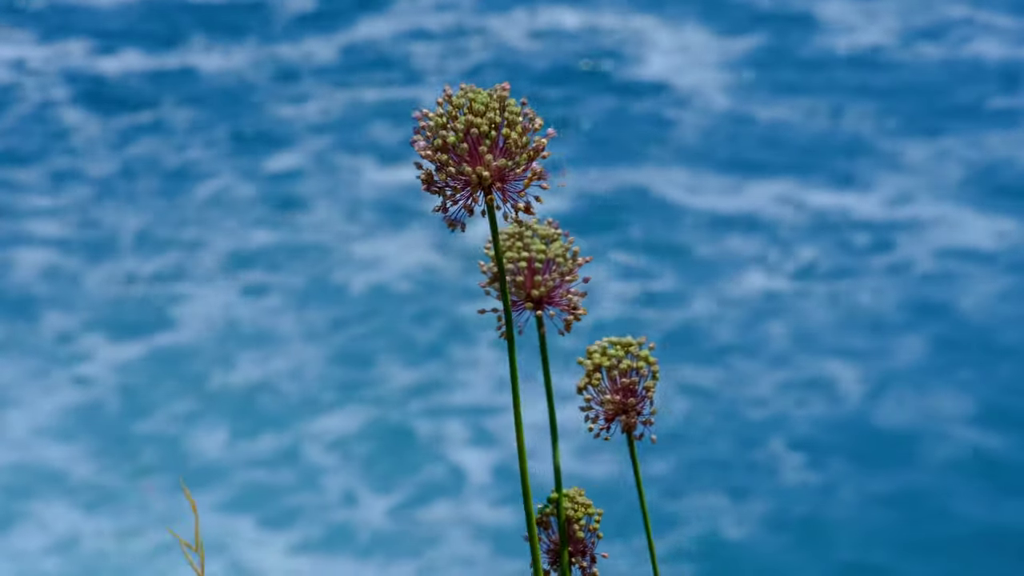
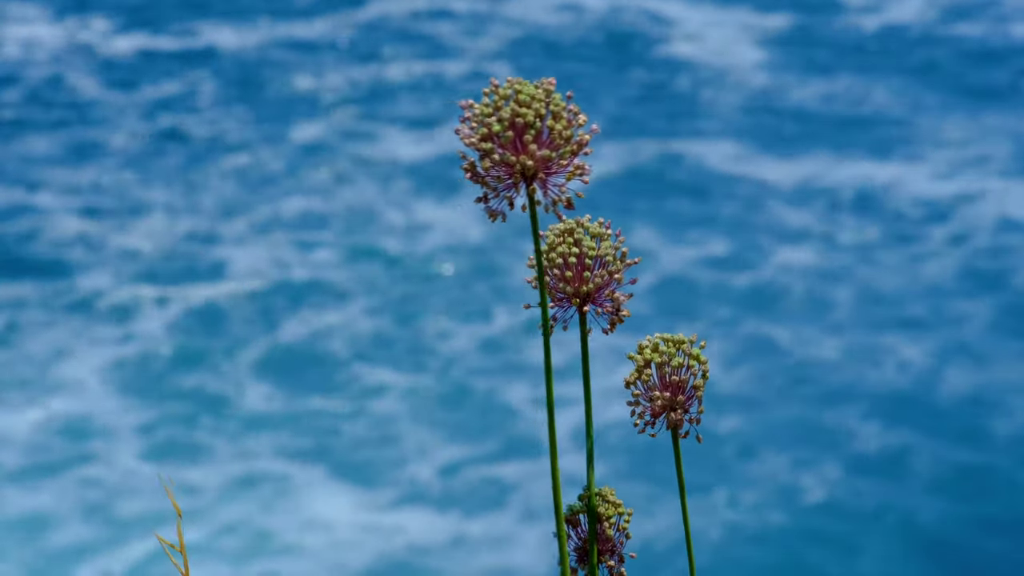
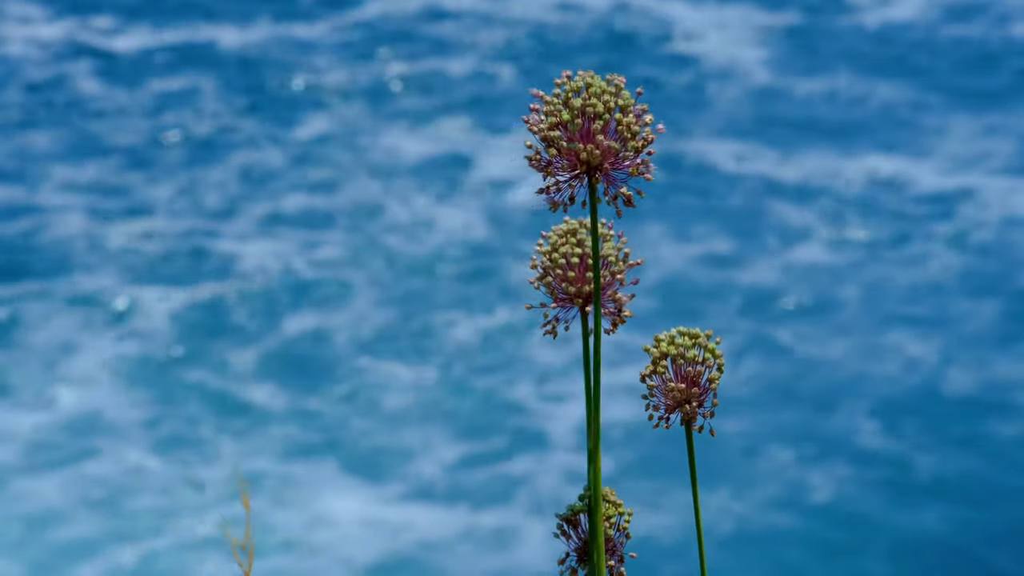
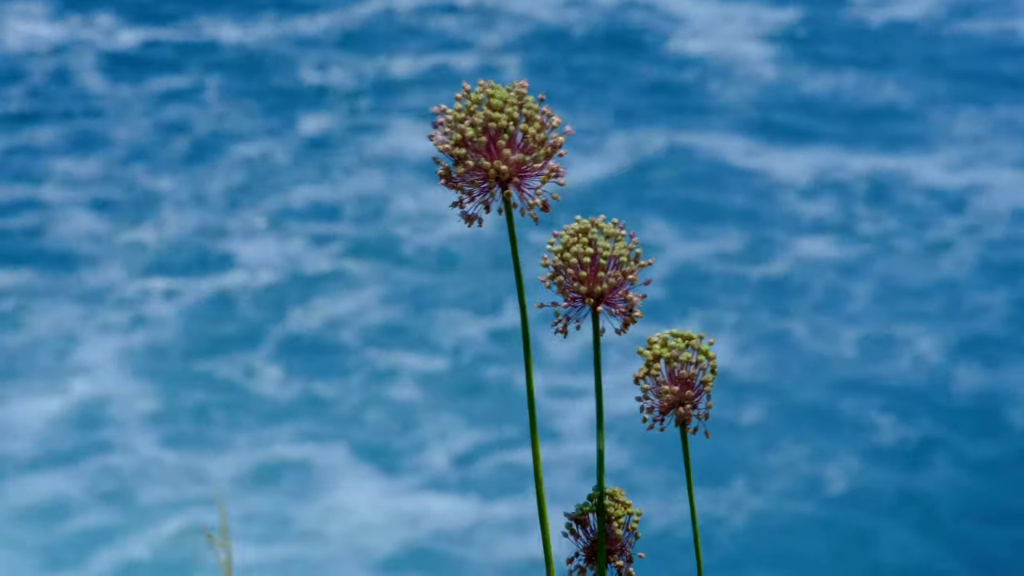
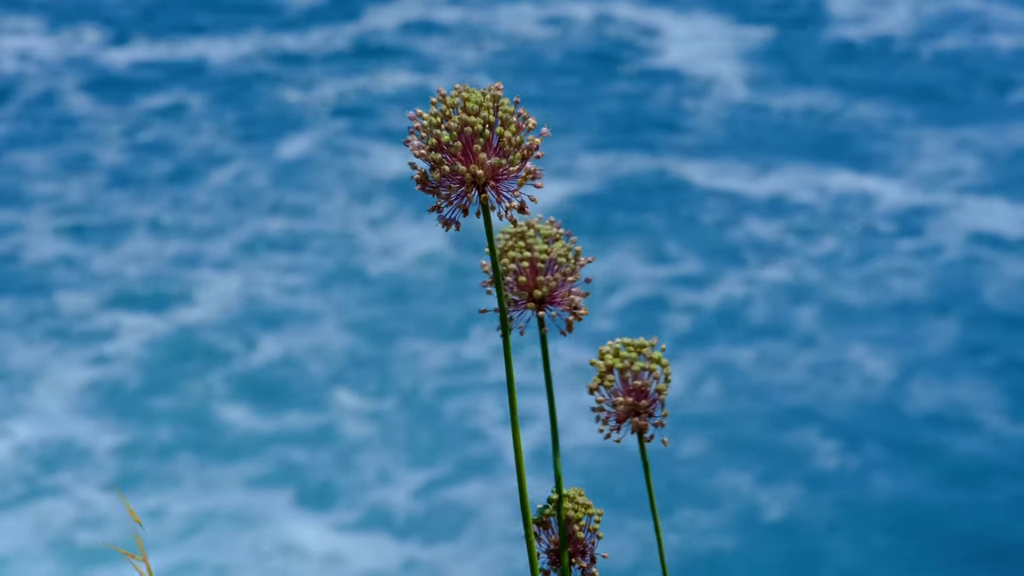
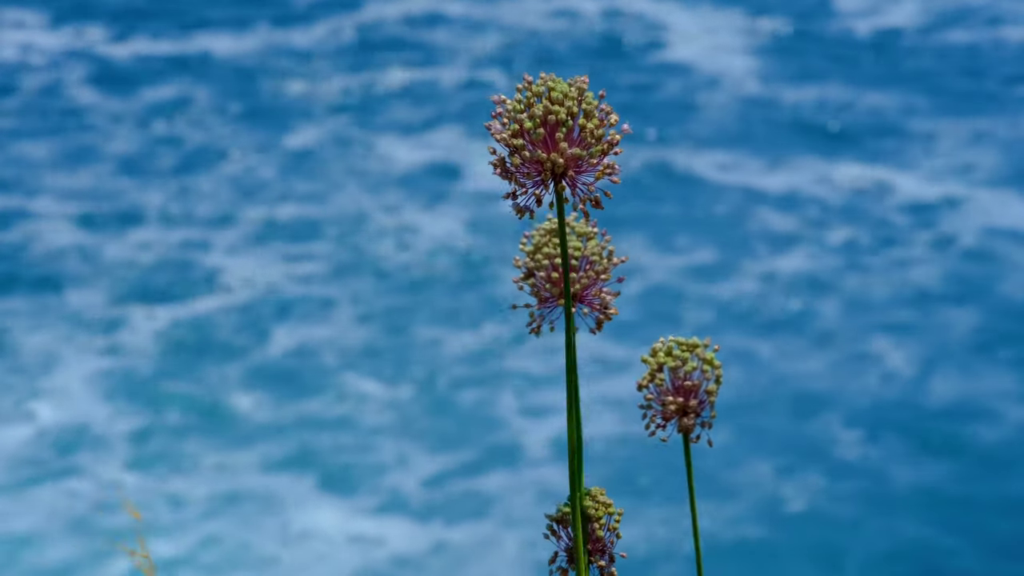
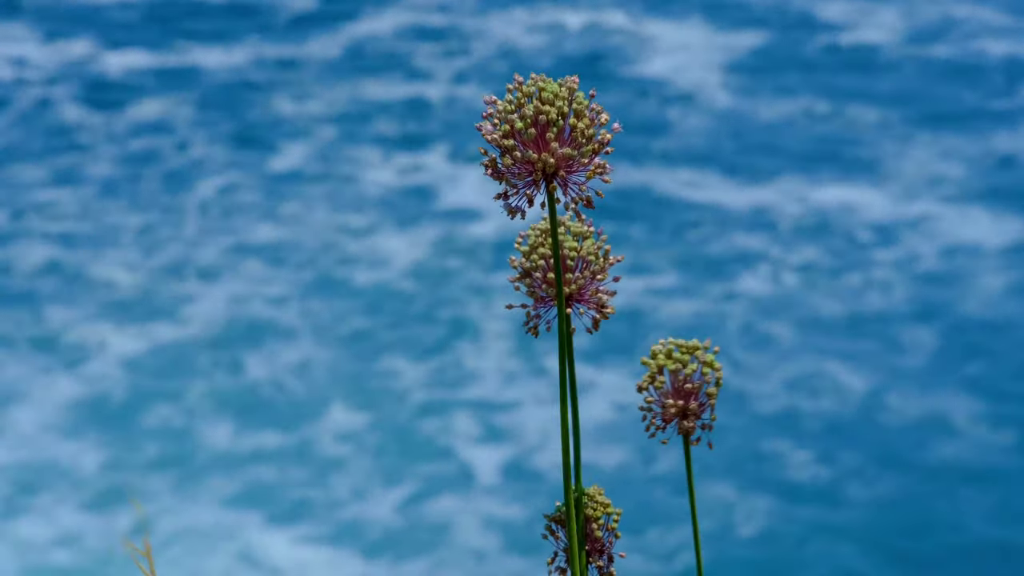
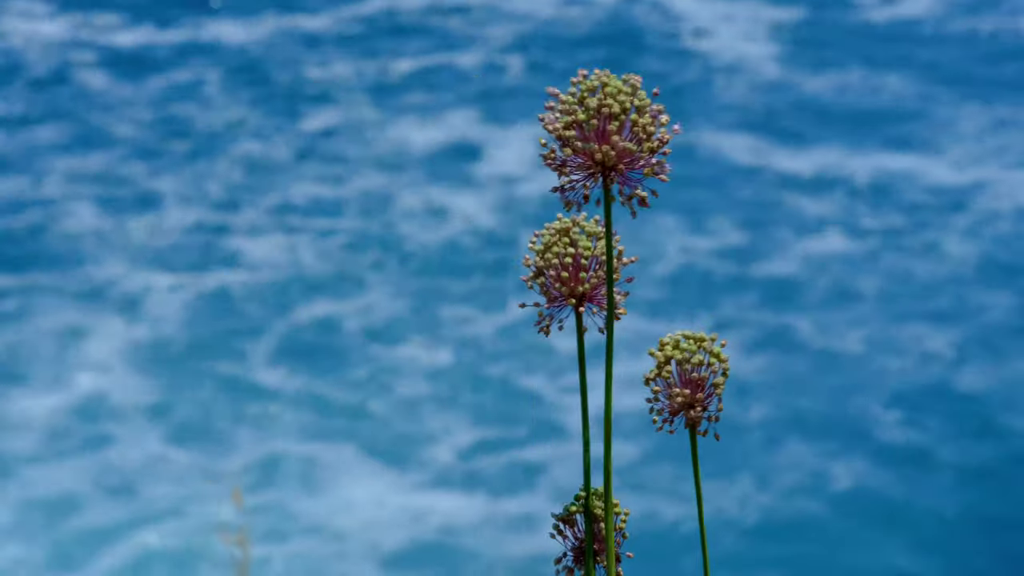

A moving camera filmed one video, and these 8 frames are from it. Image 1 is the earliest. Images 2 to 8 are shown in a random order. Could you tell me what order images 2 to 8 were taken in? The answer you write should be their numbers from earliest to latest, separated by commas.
7, 5, 6, 2, 3, 4, 8
